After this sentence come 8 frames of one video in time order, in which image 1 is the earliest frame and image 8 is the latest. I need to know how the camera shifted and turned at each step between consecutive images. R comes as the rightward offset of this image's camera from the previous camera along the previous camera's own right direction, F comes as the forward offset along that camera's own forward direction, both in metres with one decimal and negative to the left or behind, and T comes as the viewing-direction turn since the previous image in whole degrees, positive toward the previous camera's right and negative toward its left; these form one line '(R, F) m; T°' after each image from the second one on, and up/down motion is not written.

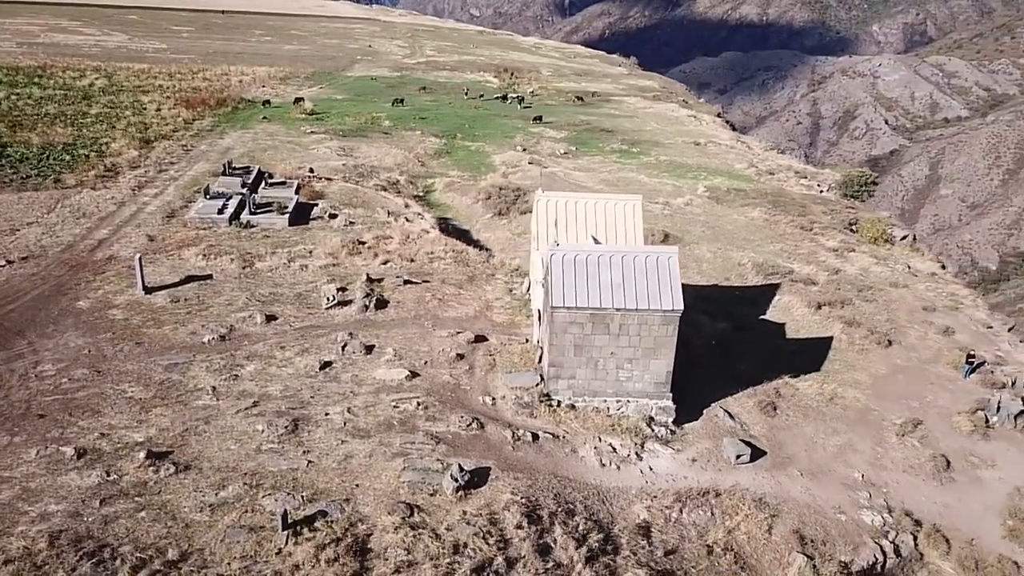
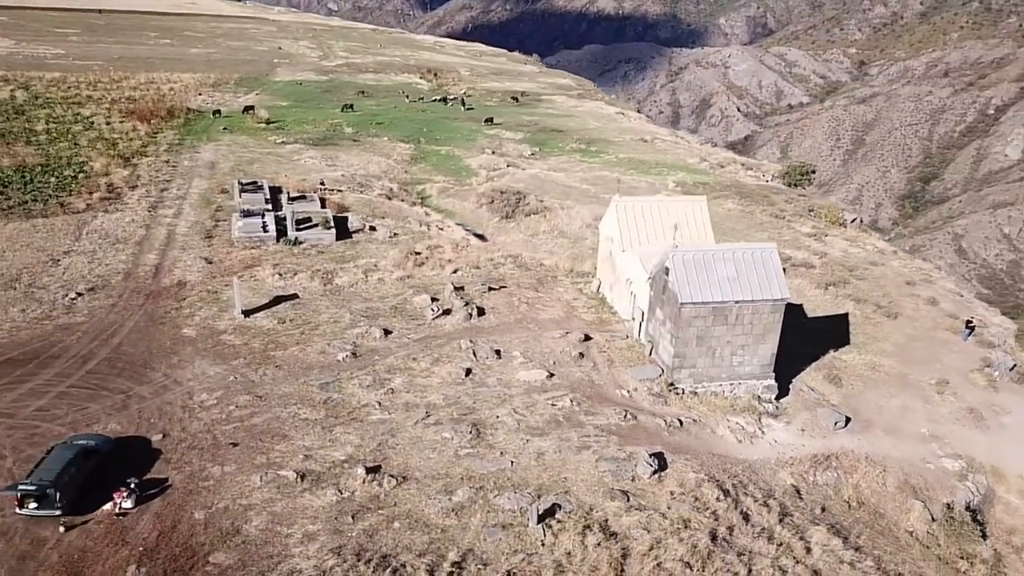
(-6.3, -0.9) m; +9°
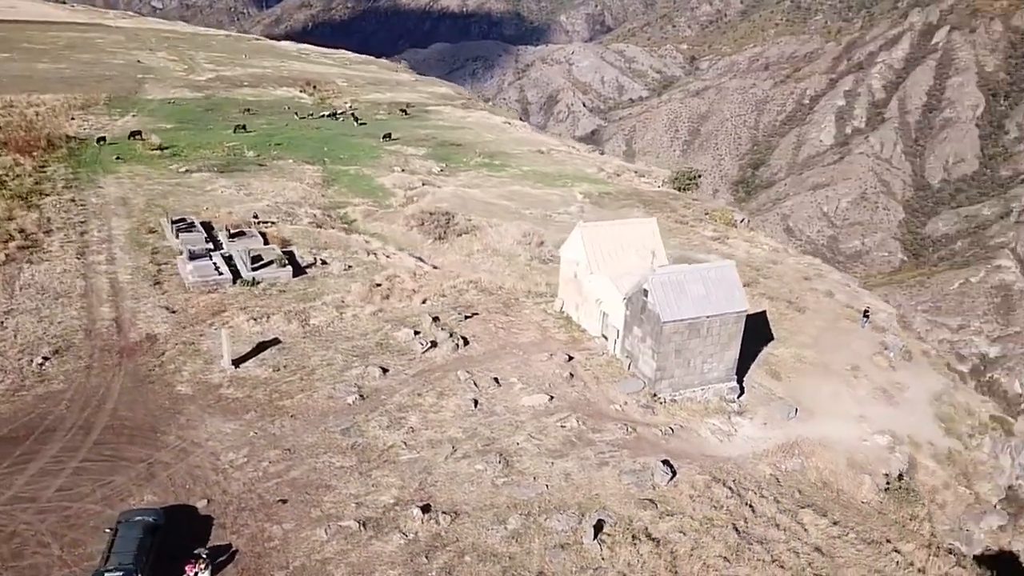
(-3.6, -0.9) m; +10°
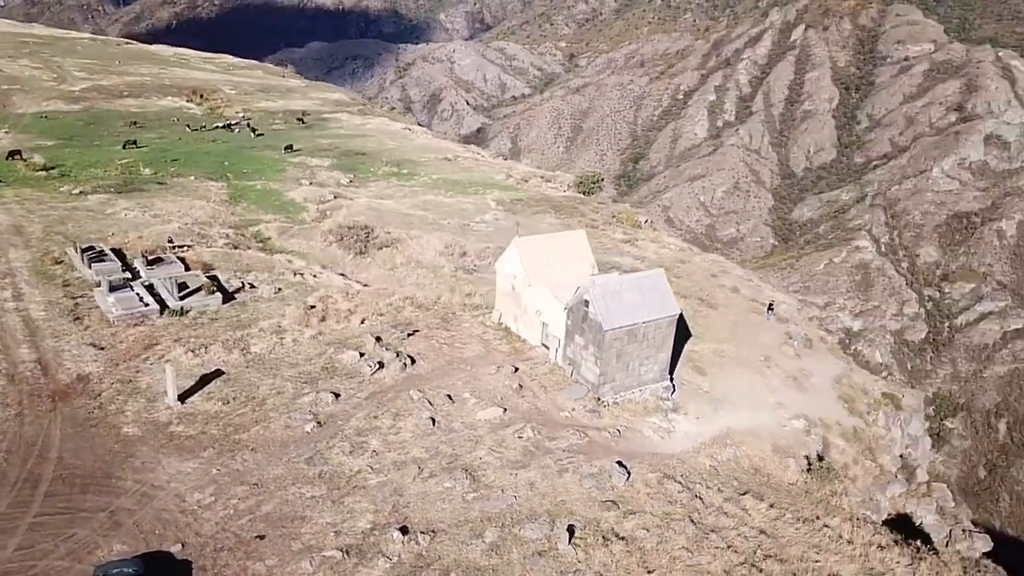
(-1.6, -0.6) m; +8°
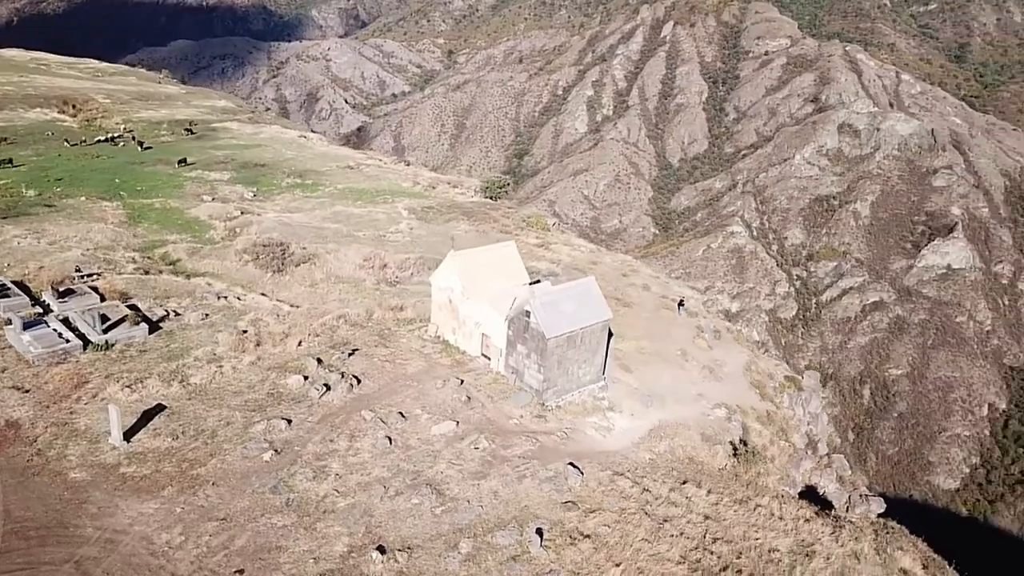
(-1.6, -0.7) m; +8°
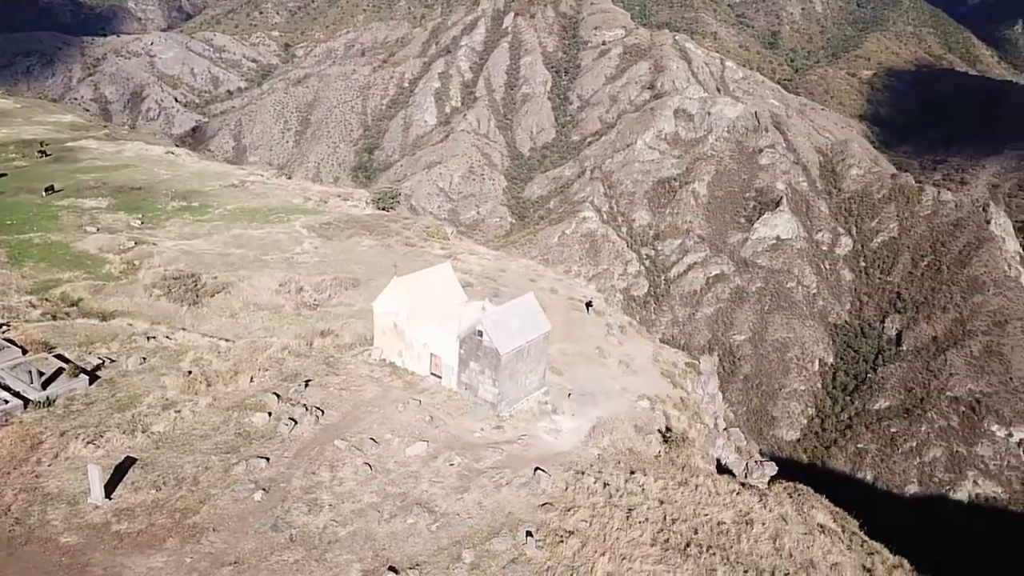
(-3.0, -1.6) m; +11°
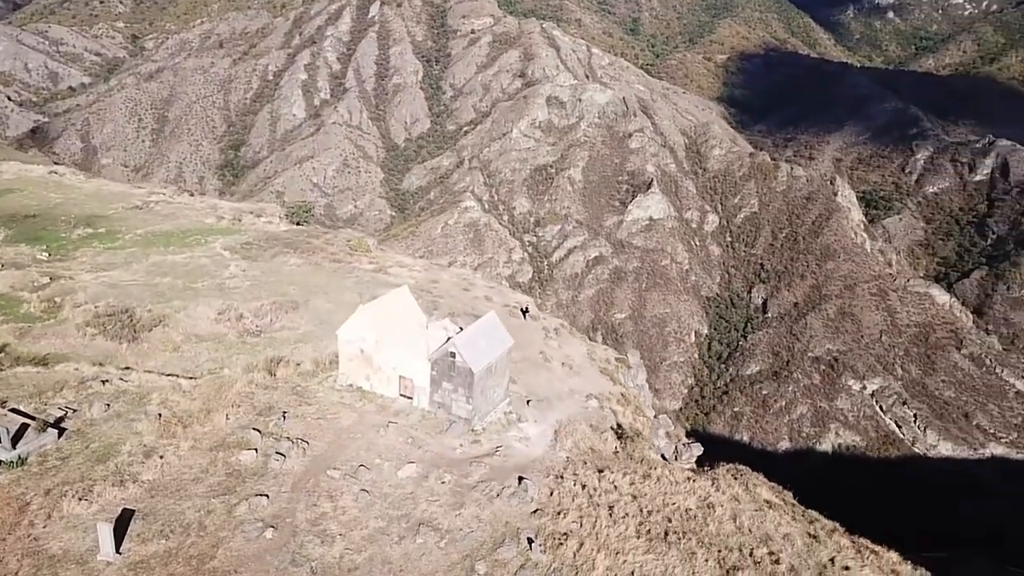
(-3.0, -1.5) m; +9°
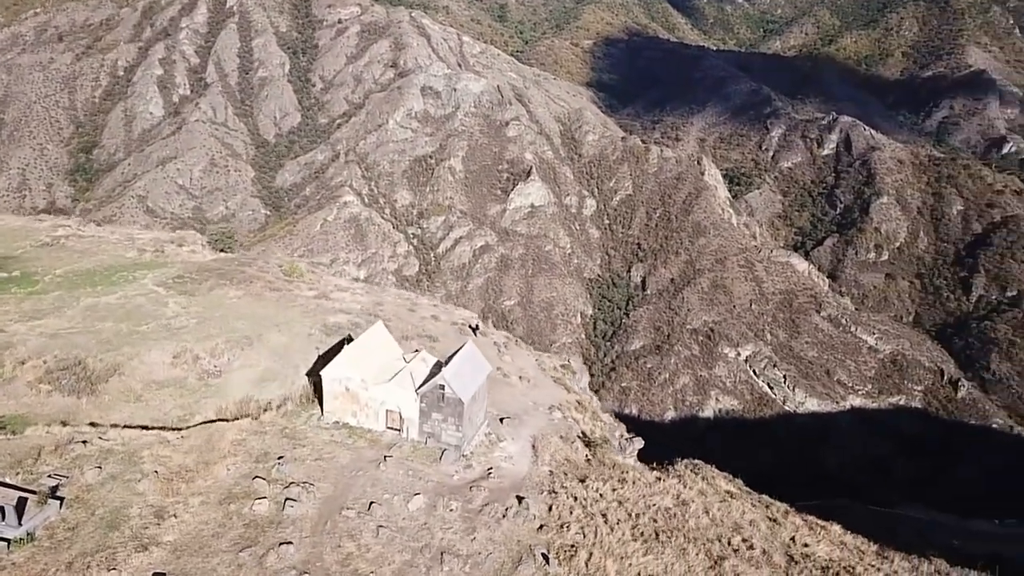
(-3.6, -1.8) m; +9°
